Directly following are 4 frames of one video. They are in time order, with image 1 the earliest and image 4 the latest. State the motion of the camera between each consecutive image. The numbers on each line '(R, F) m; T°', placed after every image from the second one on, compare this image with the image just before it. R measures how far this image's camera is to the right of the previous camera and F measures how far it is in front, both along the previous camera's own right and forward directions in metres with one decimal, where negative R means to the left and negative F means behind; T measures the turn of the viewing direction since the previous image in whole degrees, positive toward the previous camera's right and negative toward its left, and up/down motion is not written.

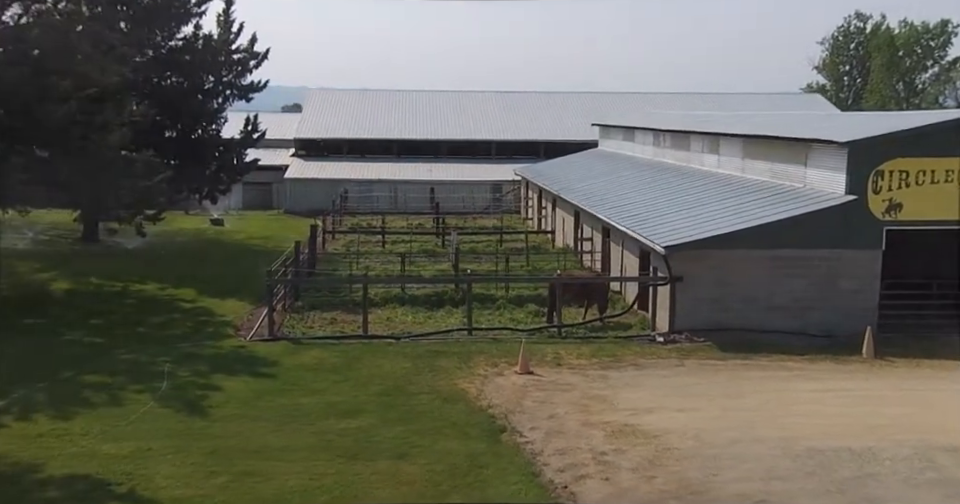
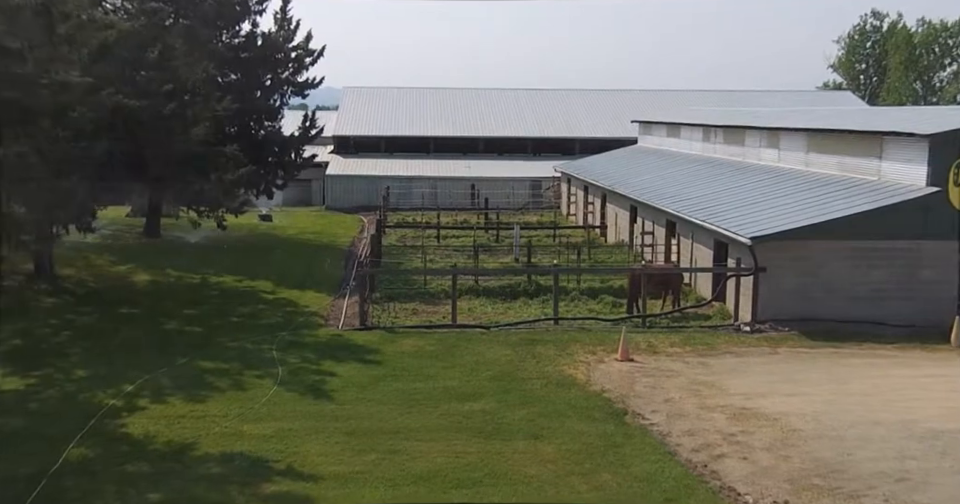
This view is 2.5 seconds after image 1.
(-1.5, -0.3) m; 0°
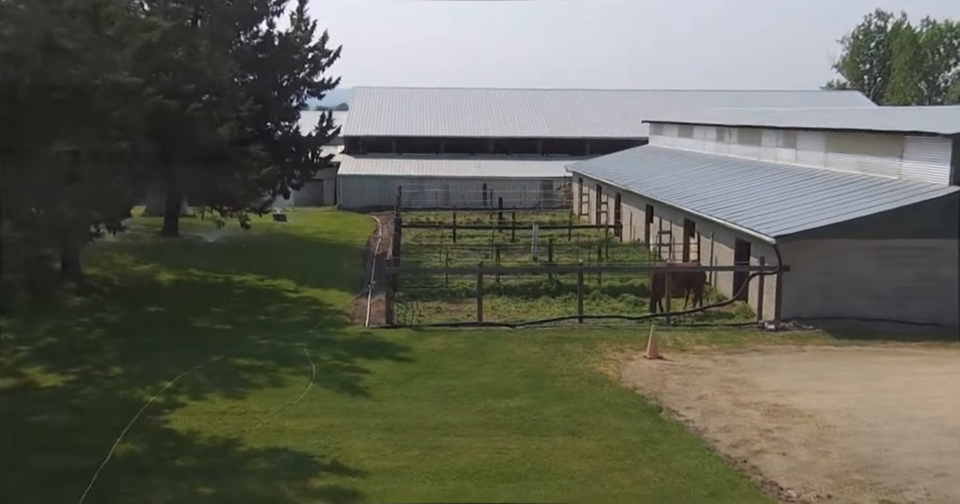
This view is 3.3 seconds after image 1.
(-0.4, -0.1) m; 0°
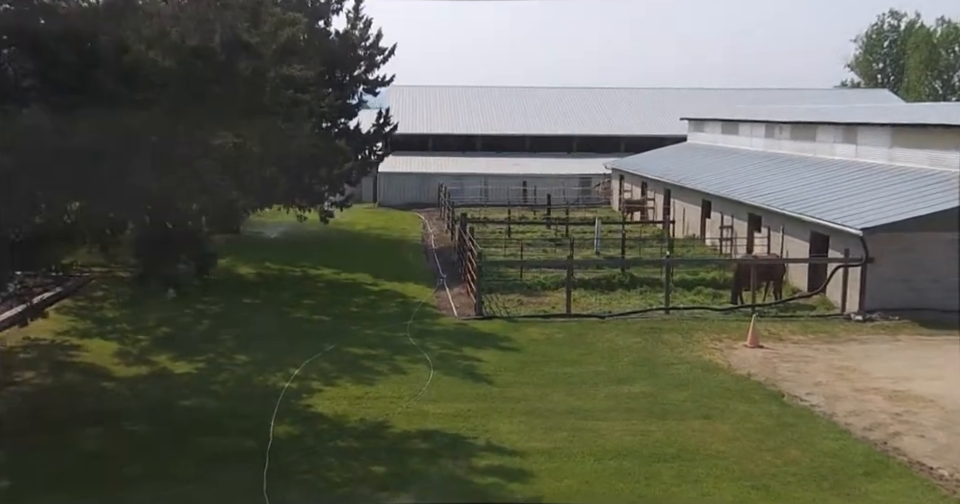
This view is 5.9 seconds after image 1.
(-1.6, -0.3) m; 0°
